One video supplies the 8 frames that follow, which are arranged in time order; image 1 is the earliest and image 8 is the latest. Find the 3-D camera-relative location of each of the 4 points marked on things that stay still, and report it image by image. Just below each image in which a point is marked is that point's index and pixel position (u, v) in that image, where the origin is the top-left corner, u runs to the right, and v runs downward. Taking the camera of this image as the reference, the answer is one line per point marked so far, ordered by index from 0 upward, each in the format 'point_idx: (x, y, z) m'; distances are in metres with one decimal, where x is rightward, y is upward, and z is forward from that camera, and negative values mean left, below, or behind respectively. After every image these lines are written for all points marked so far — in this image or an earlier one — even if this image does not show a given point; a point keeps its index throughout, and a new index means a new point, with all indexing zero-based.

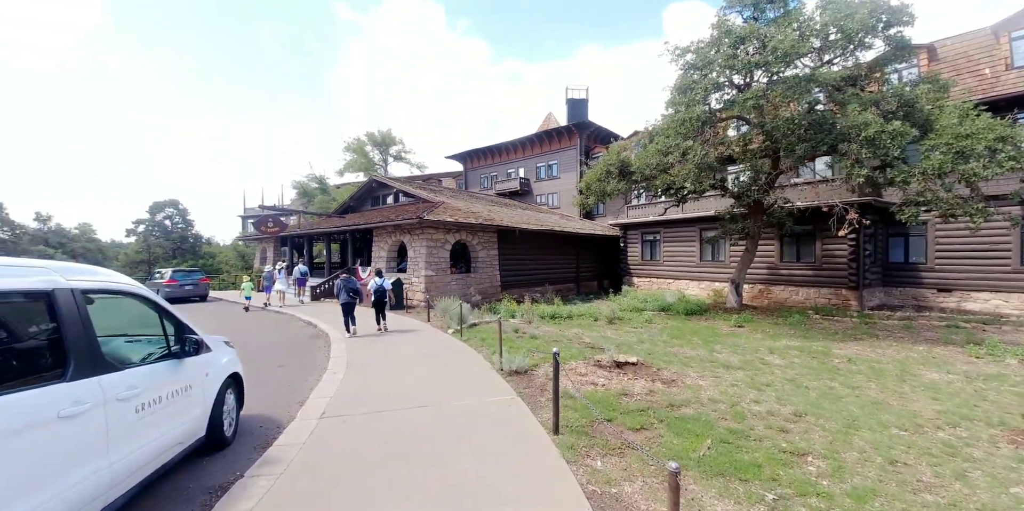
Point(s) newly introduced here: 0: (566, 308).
0: (+1.9, -1.8, +15.4) m
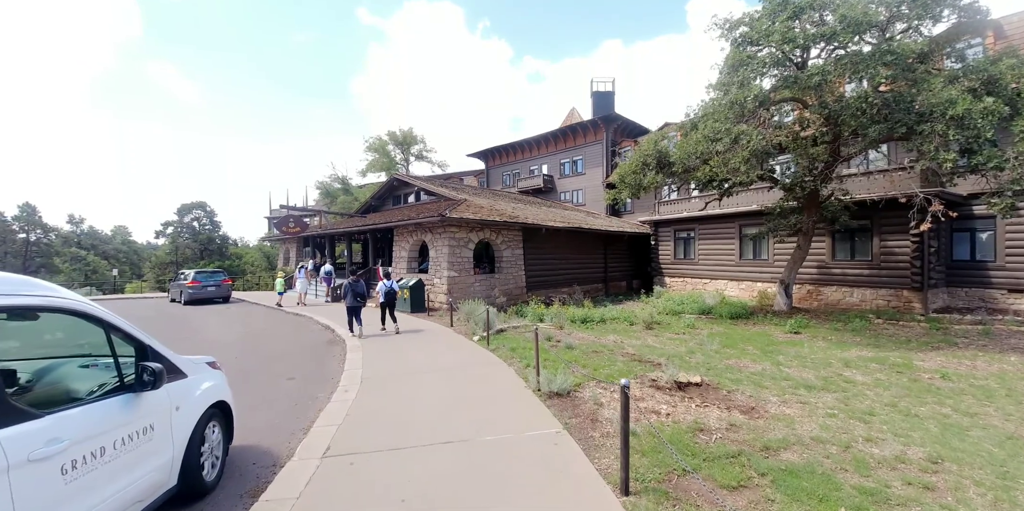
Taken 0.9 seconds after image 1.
0: (+2.8, -1.8, +14.3) m
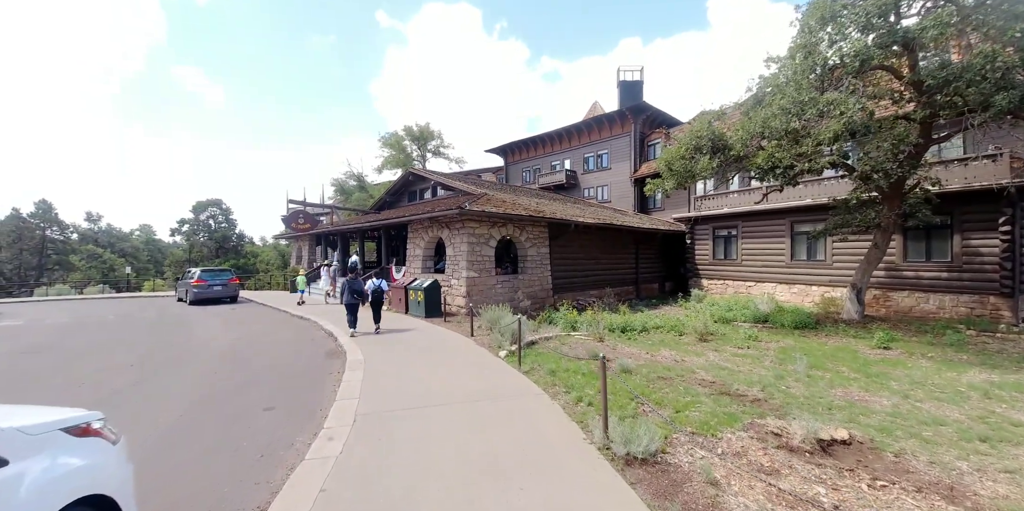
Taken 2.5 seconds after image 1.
0: (+3.6, -1.8, +12.5) m
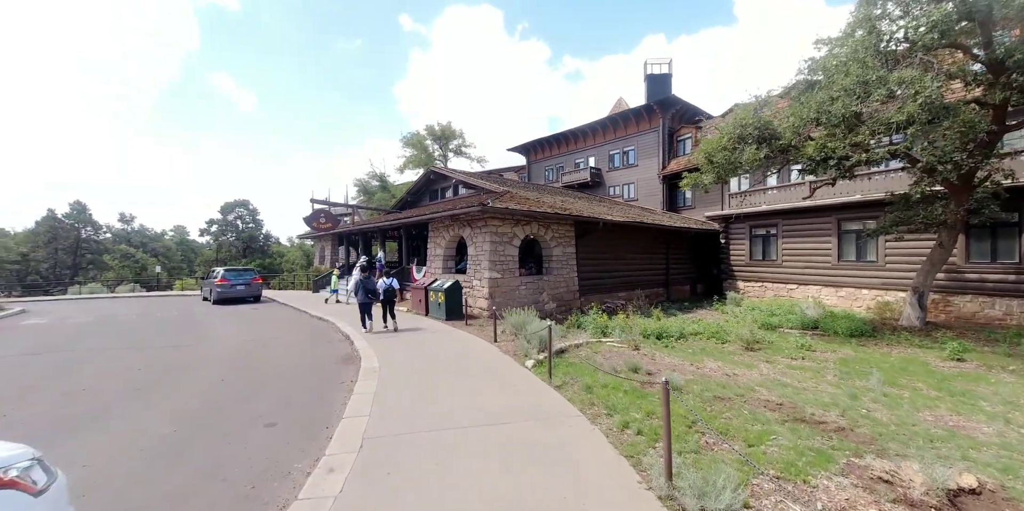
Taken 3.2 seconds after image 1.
0: (+4.2, -1.8, +11.6) m
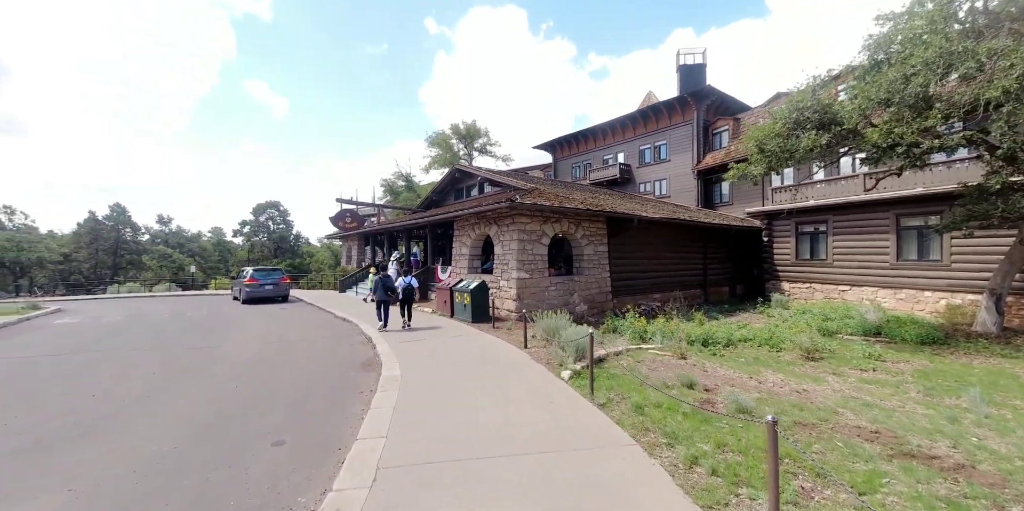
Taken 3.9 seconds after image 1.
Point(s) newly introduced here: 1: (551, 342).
0: (+5.0, -1.7, +10.6) m
1: (+0.7, -1.5, +7.6) m
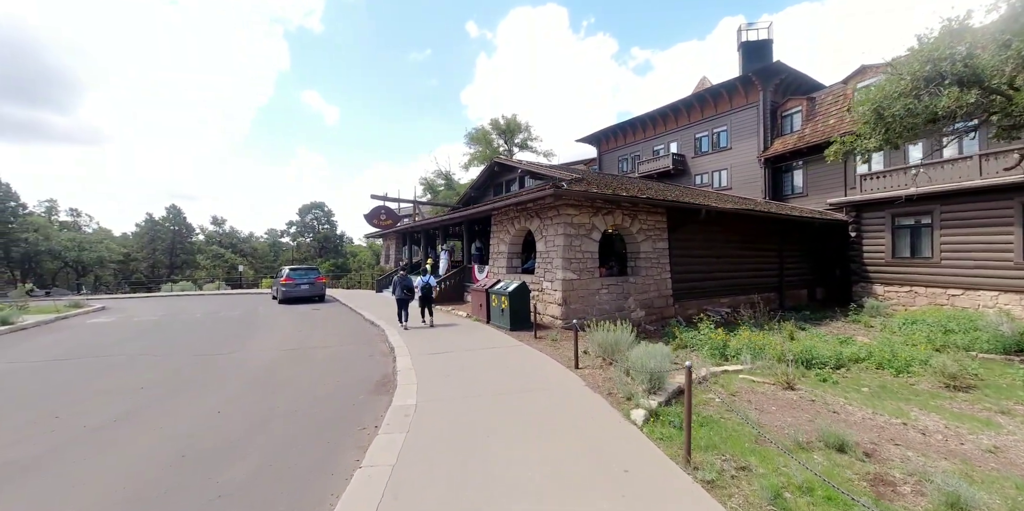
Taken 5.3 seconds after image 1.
0: (+5.9, -1.7, +8.5) m
1: (+1.3, -1.4, +5.9) m
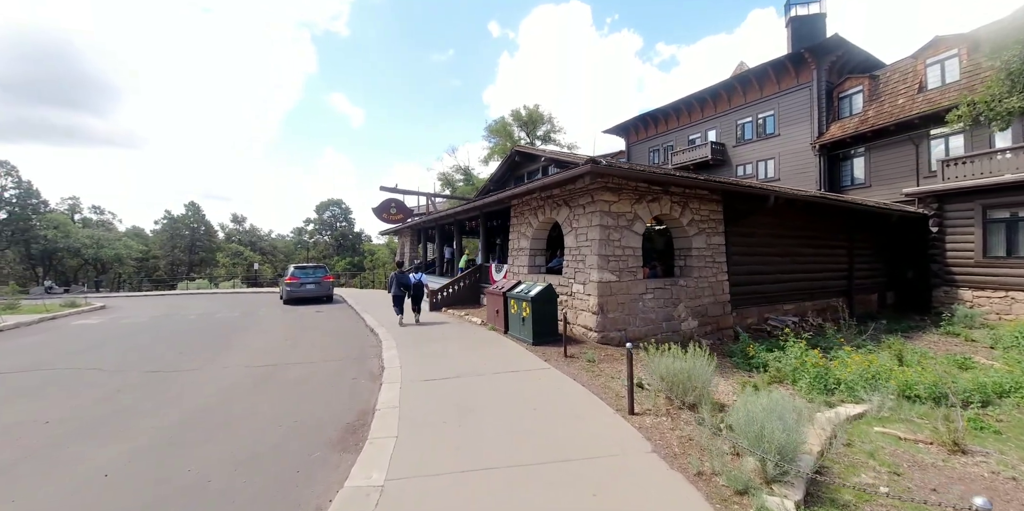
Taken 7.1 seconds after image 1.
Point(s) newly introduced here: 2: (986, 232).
0: (+6.2, -1.6, +6.4) m
1: (+1.5, -1.4, +4.0) m
2: (+13.9, +0.7, +13.0) m
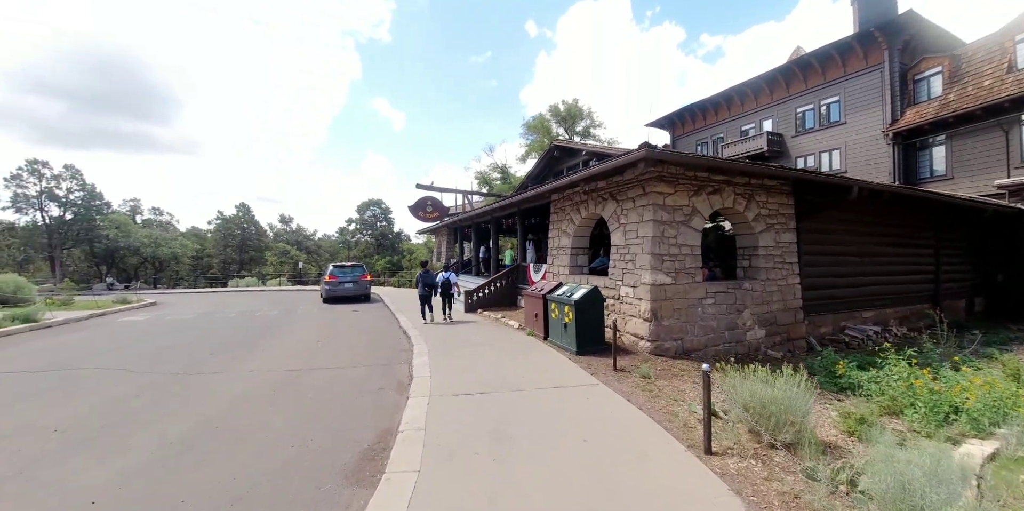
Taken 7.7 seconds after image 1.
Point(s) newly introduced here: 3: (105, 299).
0: (+6.7, -1.6, +5.1) m
1: (+1.9, -1.4, +3.2) m
2: (+15.0, +0.7, +11.0) m
3: (-16.0, -1.7, +17.5) m
